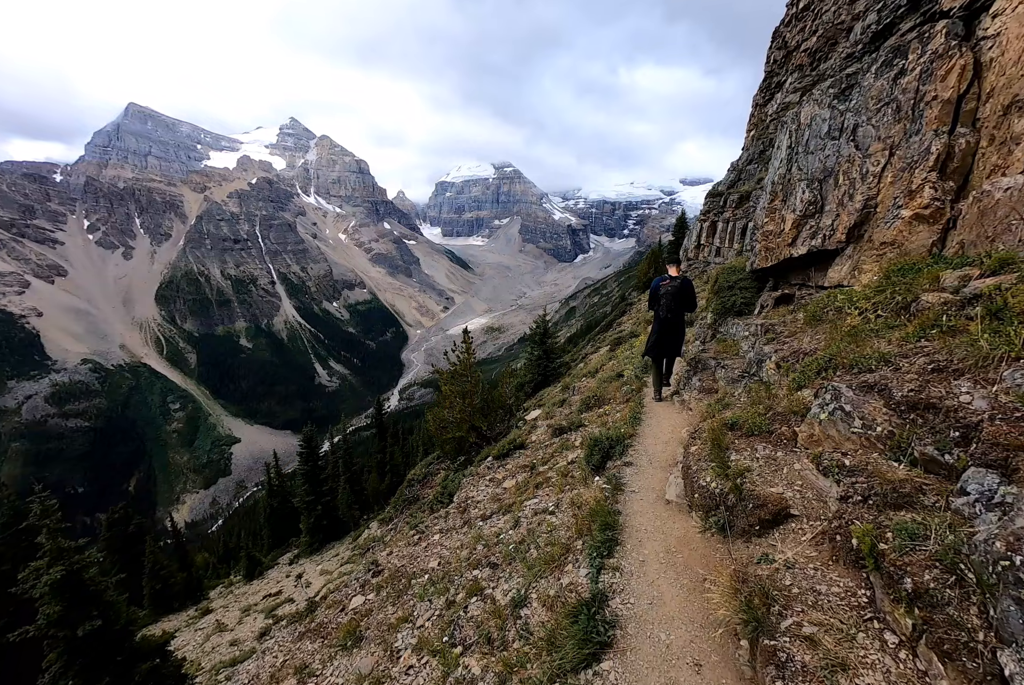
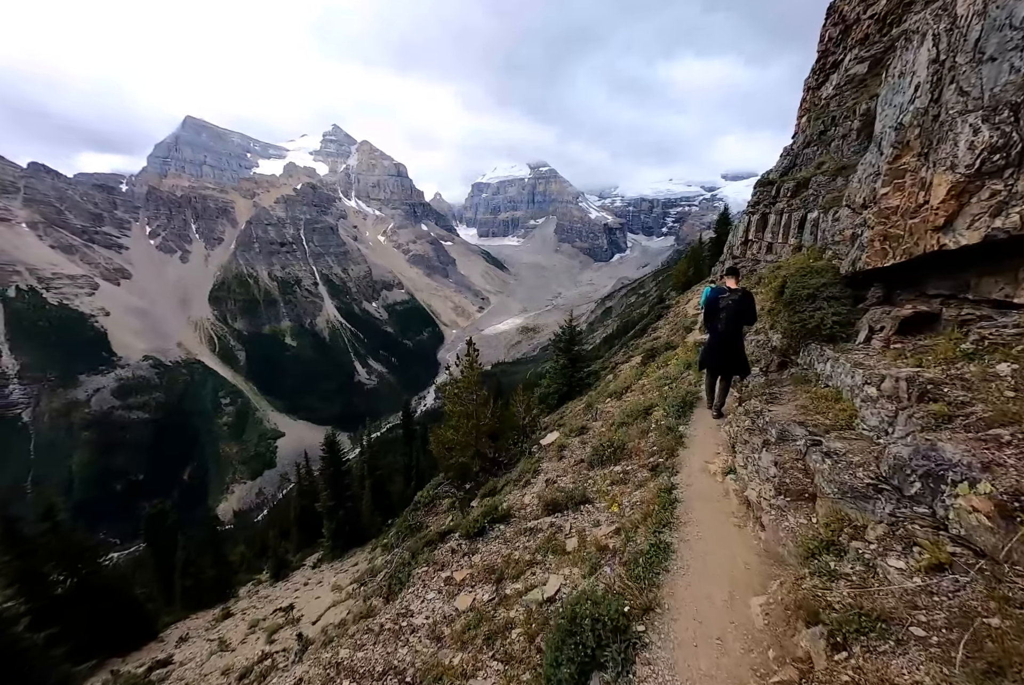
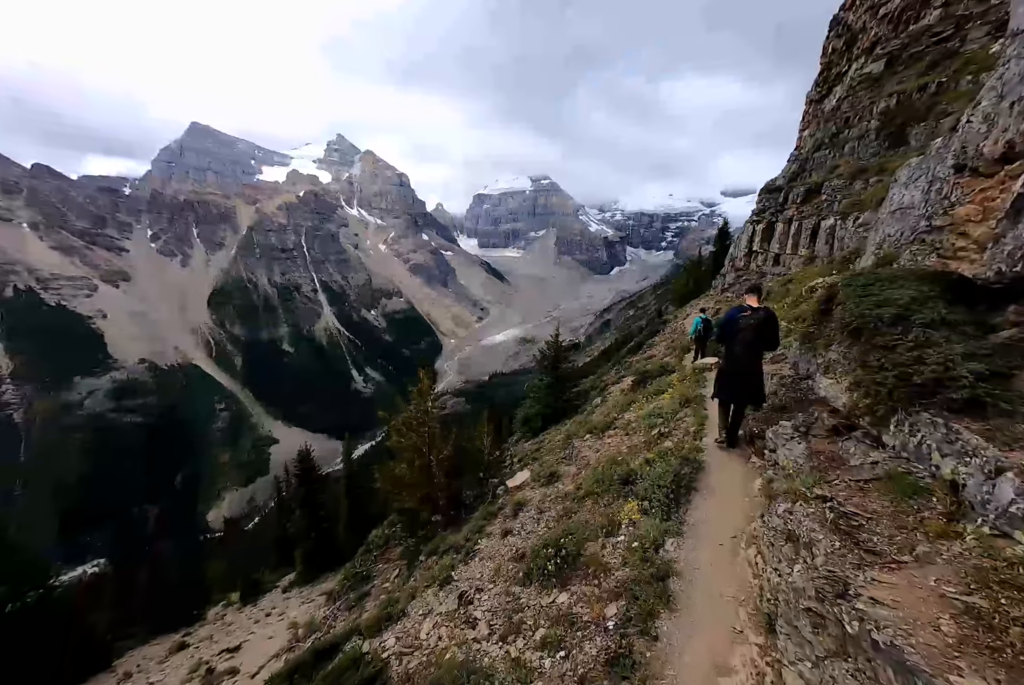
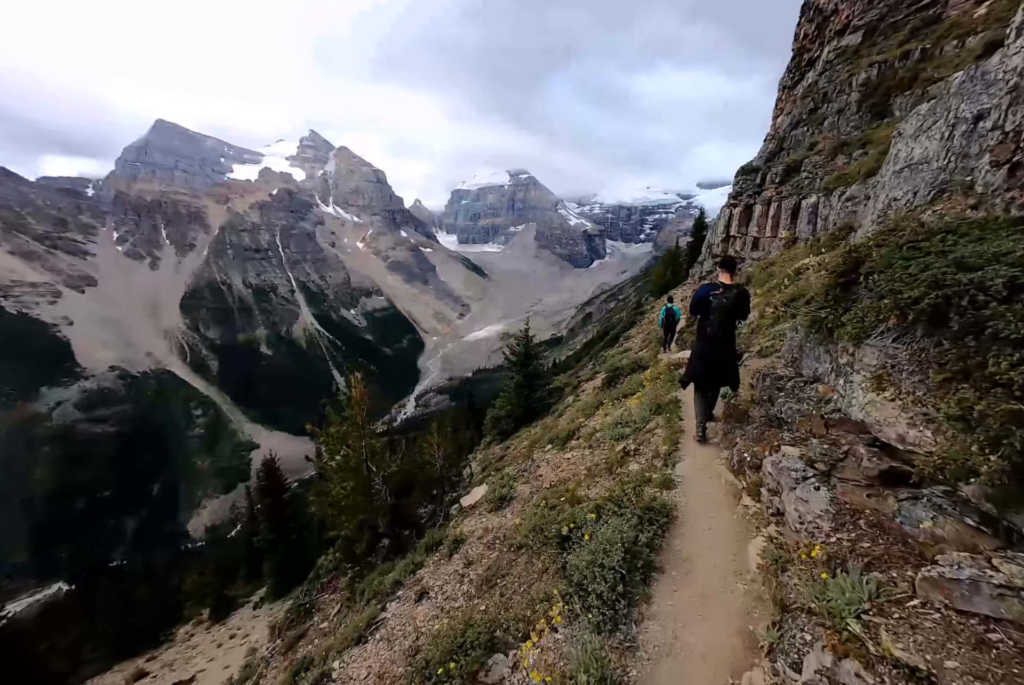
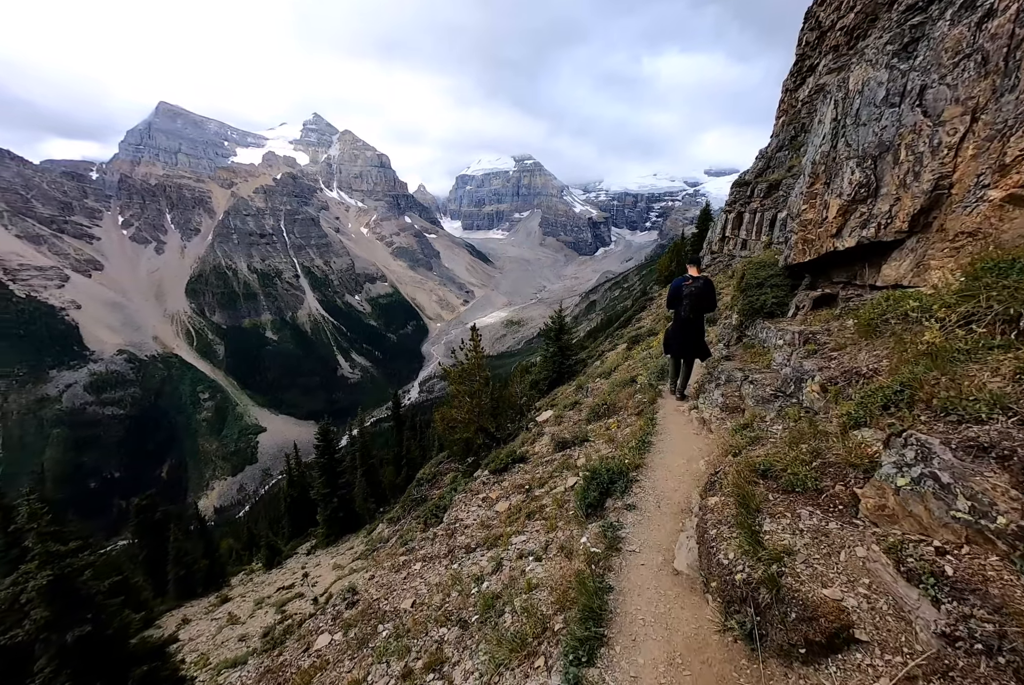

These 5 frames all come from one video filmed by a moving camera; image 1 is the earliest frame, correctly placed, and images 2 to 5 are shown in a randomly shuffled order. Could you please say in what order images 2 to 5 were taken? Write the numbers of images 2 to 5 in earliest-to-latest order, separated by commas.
5, 2, 3, 4
